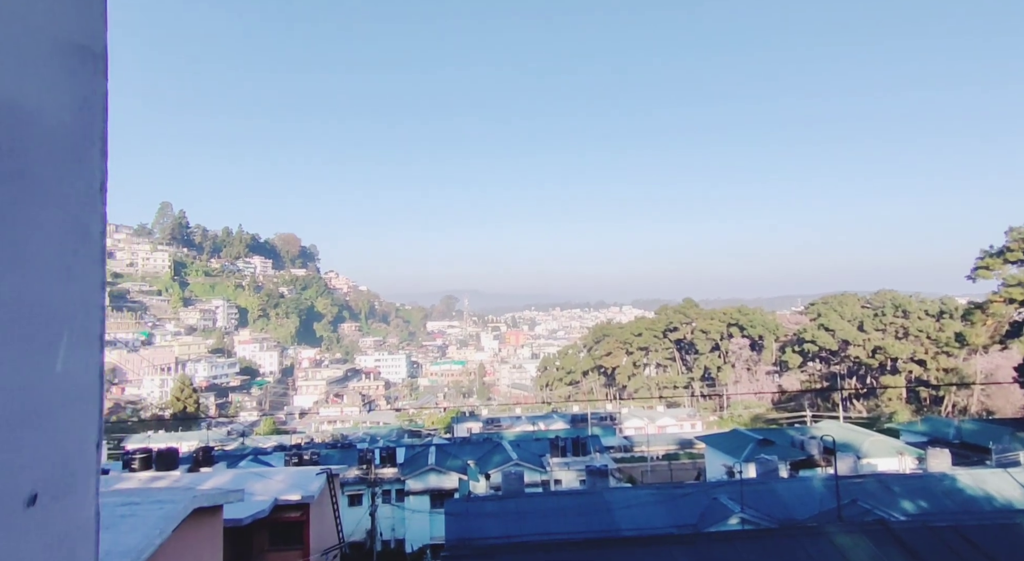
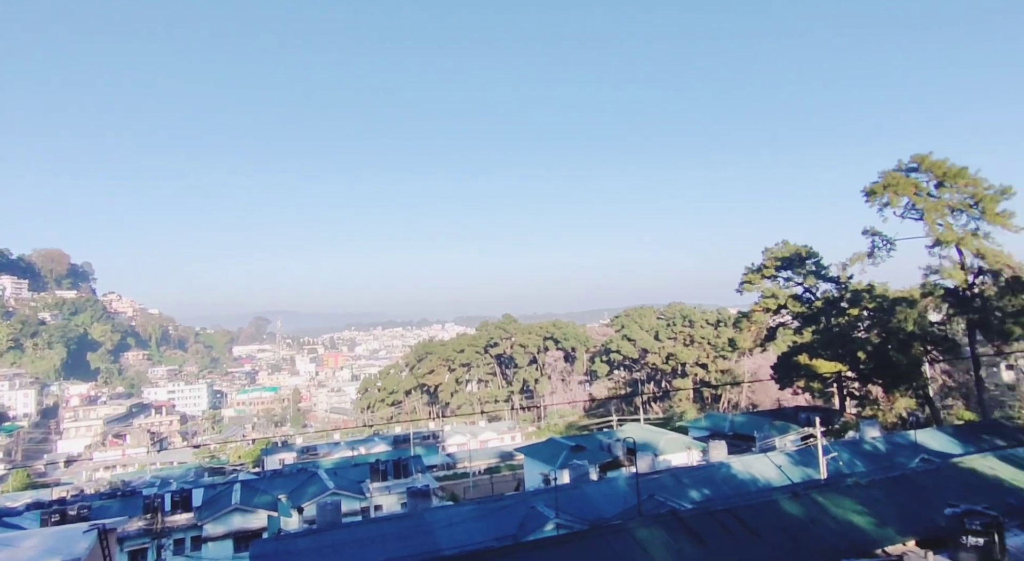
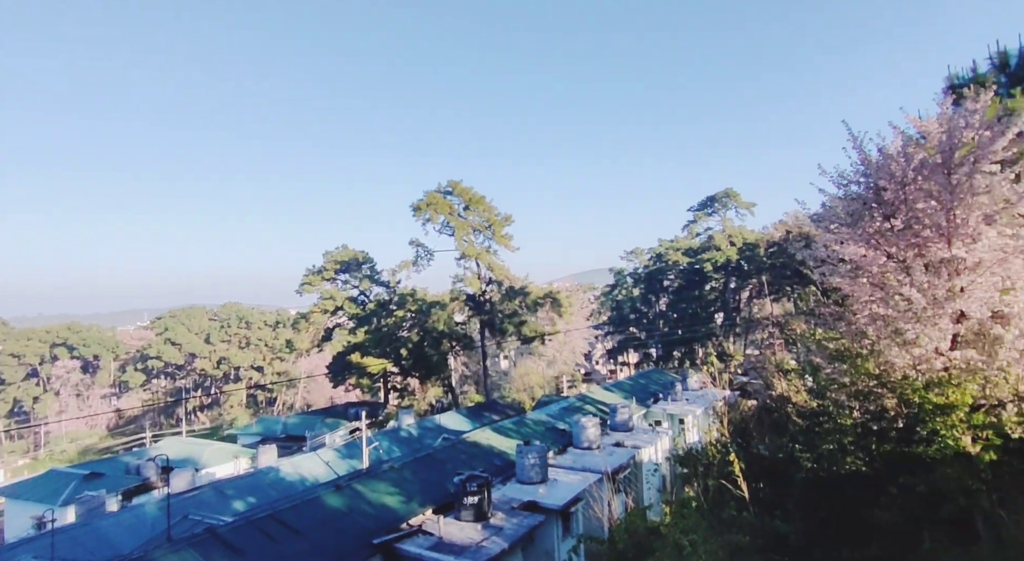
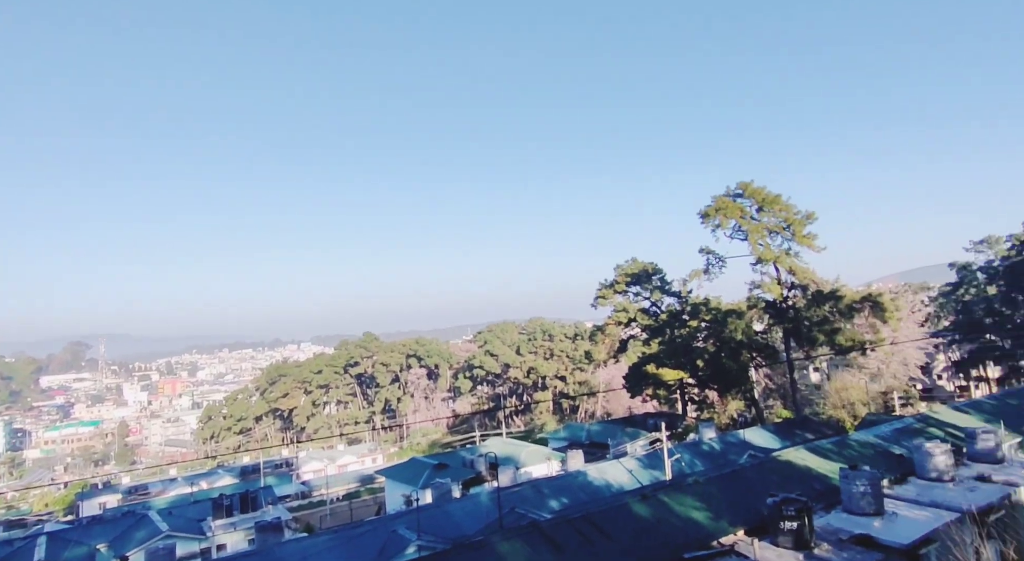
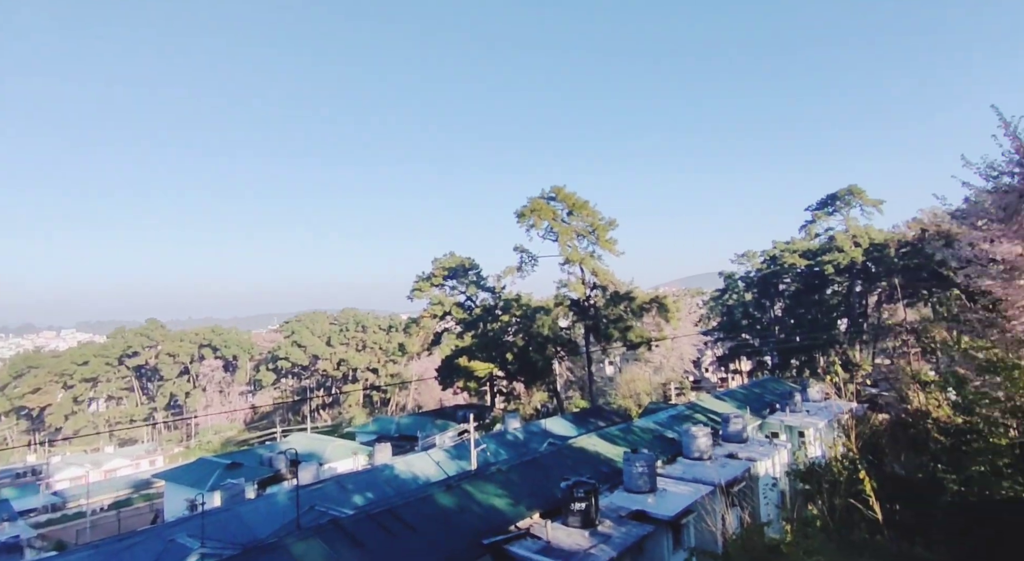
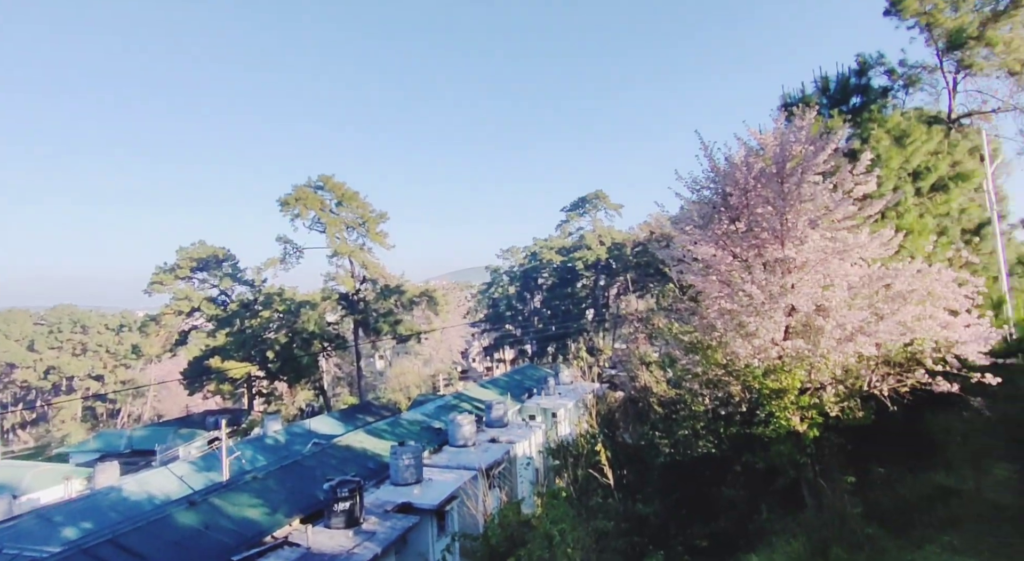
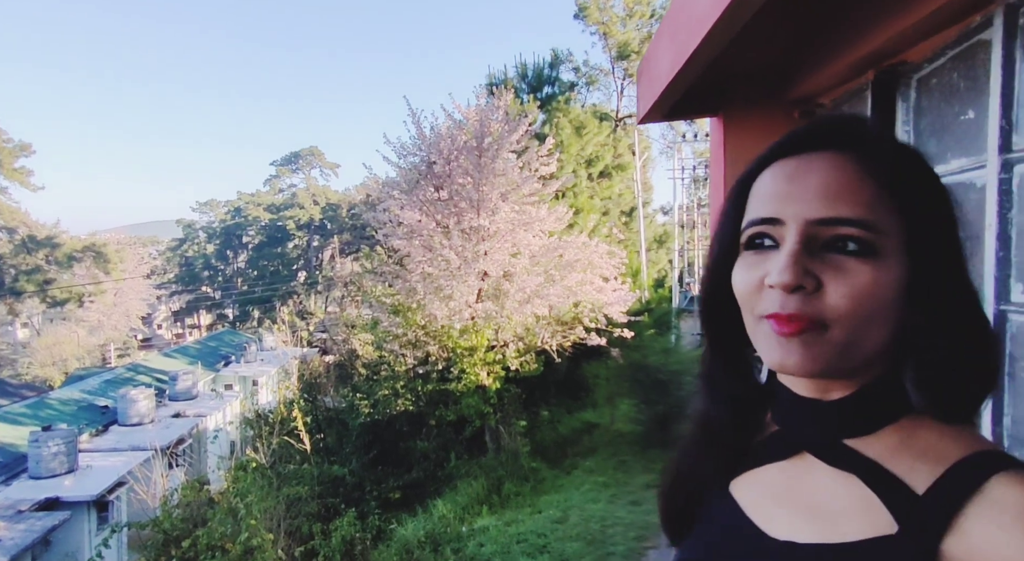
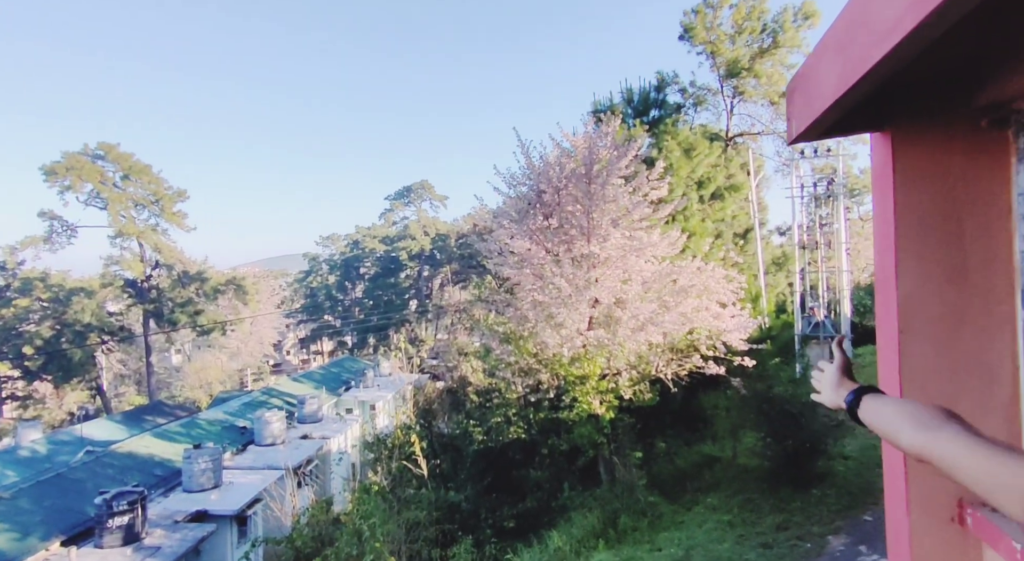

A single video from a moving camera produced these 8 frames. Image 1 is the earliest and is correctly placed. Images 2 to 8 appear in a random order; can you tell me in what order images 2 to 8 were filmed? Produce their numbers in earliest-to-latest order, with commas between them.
2, 4, 5, 3, 6, 8, 7
